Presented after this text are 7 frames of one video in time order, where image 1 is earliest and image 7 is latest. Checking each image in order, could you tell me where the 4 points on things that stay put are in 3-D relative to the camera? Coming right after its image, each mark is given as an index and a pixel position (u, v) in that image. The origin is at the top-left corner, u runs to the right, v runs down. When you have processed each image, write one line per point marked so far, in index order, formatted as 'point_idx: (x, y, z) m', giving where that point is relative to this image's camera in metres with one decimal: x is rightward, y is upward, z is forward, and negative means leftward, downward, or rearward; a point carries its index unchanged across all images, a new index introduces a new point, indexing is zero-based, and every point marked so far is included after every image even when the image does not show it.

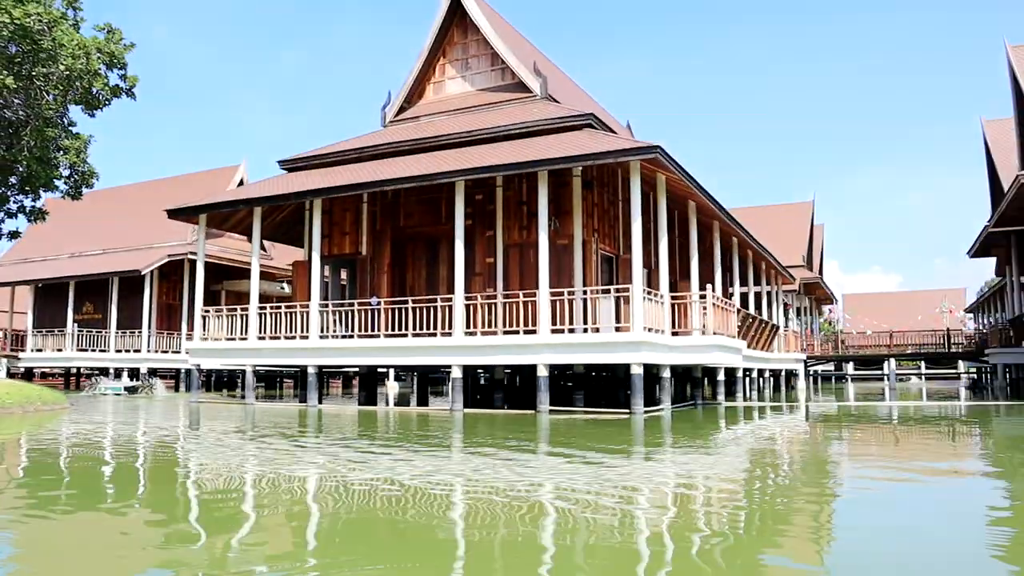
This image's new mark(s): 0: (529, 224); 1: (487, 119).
0: (+0.3, +1.0, +13.1) m
1: (-0.4, +2.9, +14.2) m
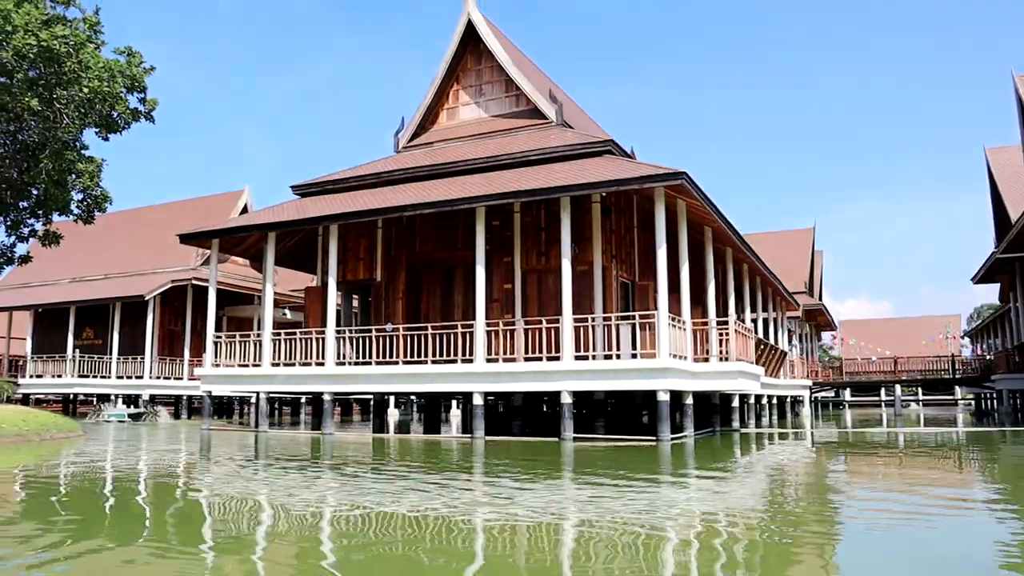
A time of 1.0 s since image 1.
0: (+0.6, +0.6, +13.1) m
1: (-0.1, +2.4, +14.2) m
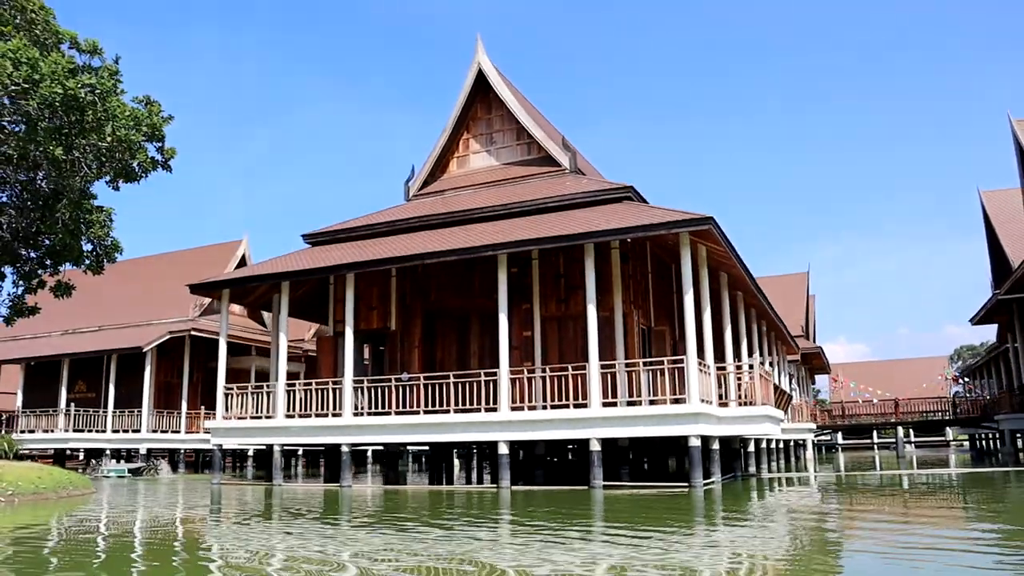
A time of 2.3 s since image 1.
0: (+0.9, -0.1, +13.1) m
1: (+0.1, +1.6, +14.3) m
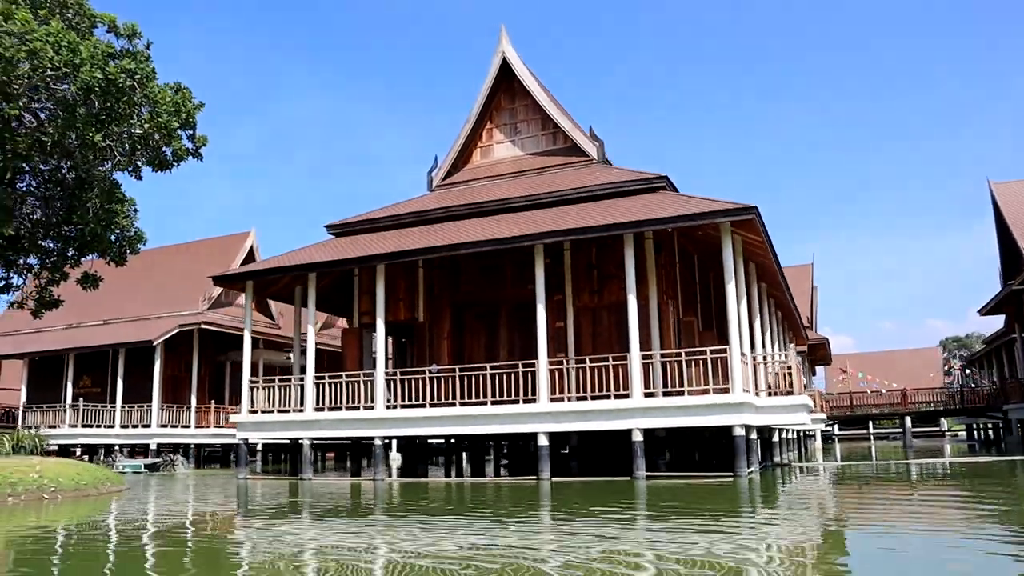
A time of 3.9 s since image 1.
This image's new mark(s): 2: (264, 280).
0: (+1.4, 0.0, +13.0) m
1: (+0.6, +1.8, +14.2) m
2: (-4.3, +0.1, +14.5) m
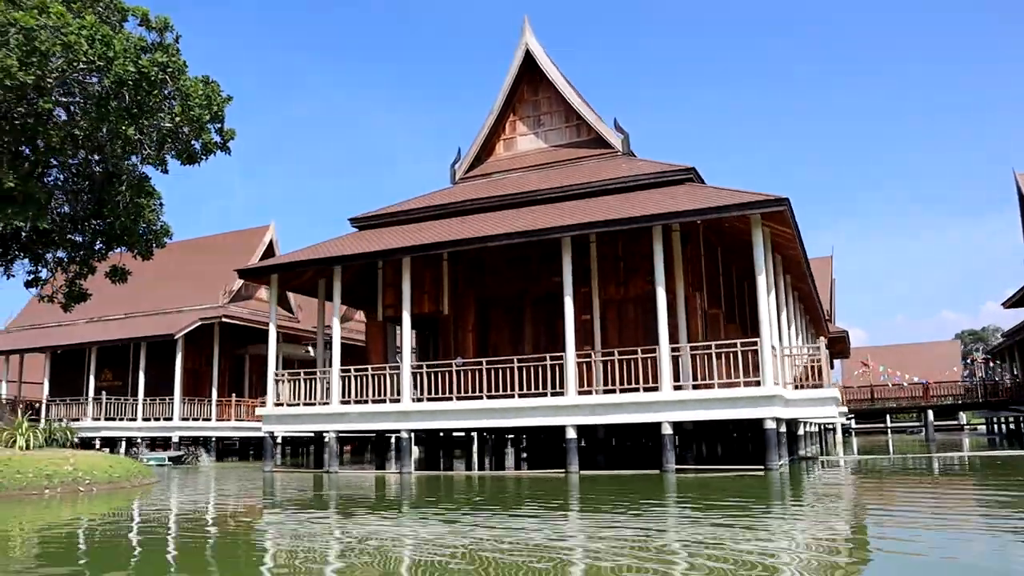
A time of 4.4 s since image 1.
0: (+1.8, +0.1, +12.9) m
1: (+1.0, +1.9, +14.1) m
2: (-3.8, +0.2, +14.5) m
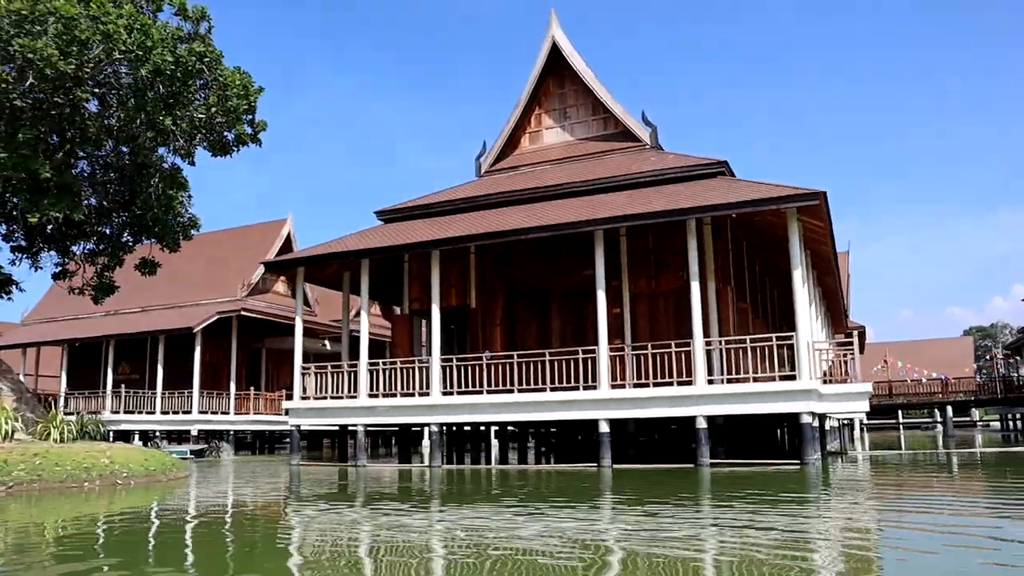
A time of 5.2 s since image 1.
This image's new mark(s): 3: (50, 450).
0: (+2.2, +0.2, +12.9) m
1: (+1.5, +2.0, +14.1) m
2: (-3.4, +0.4, +14.4) m
3: (-5.6, -1.9, +10.1) m
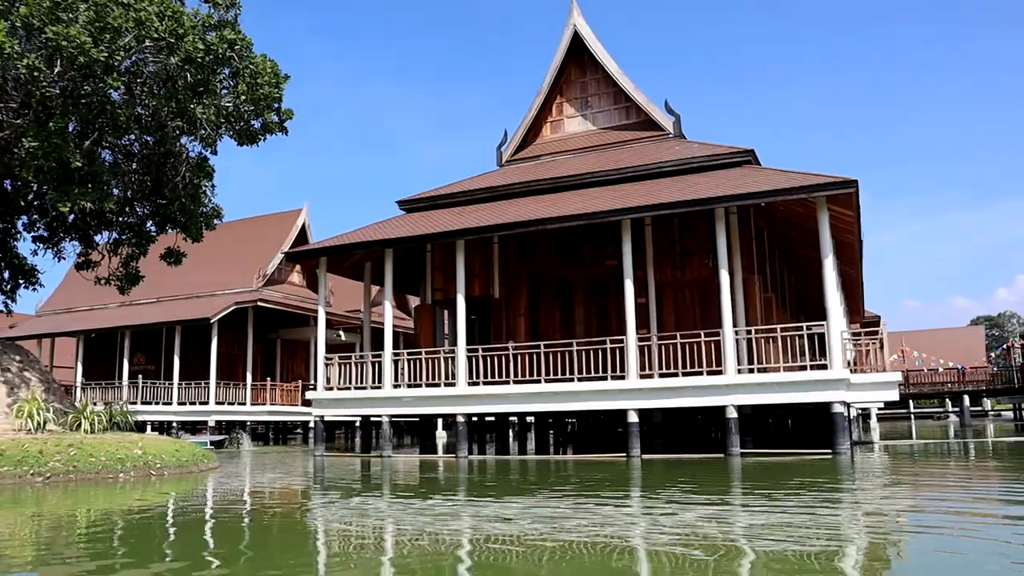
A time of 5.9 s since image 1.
0: (+2.6, +0.4, +12.8) m
1: (+1.8, +2.2, +14.0) m
2: (-3.0, +0.5, +14.3) m
3: (-5.2, -1.8, +10.1) m
